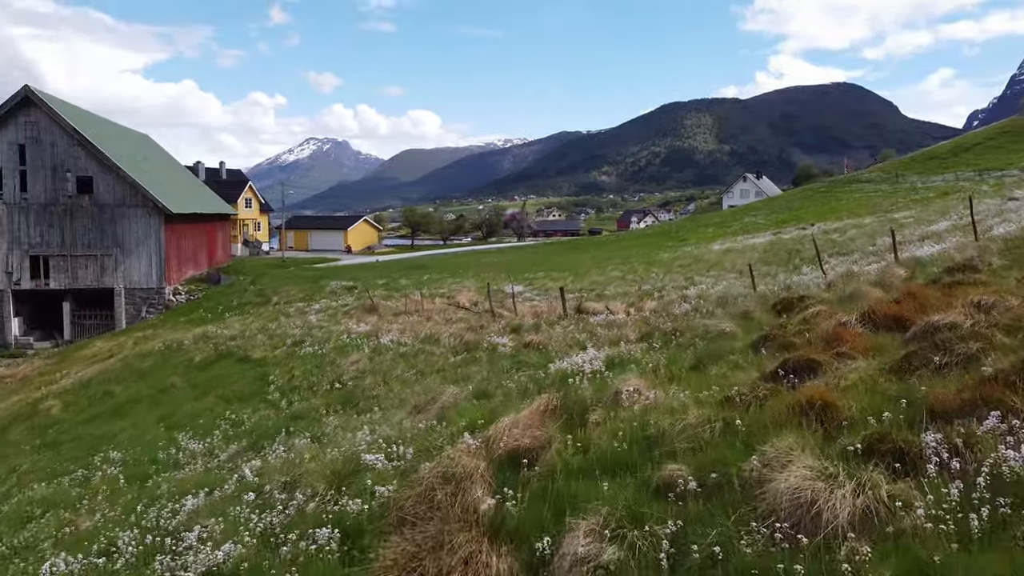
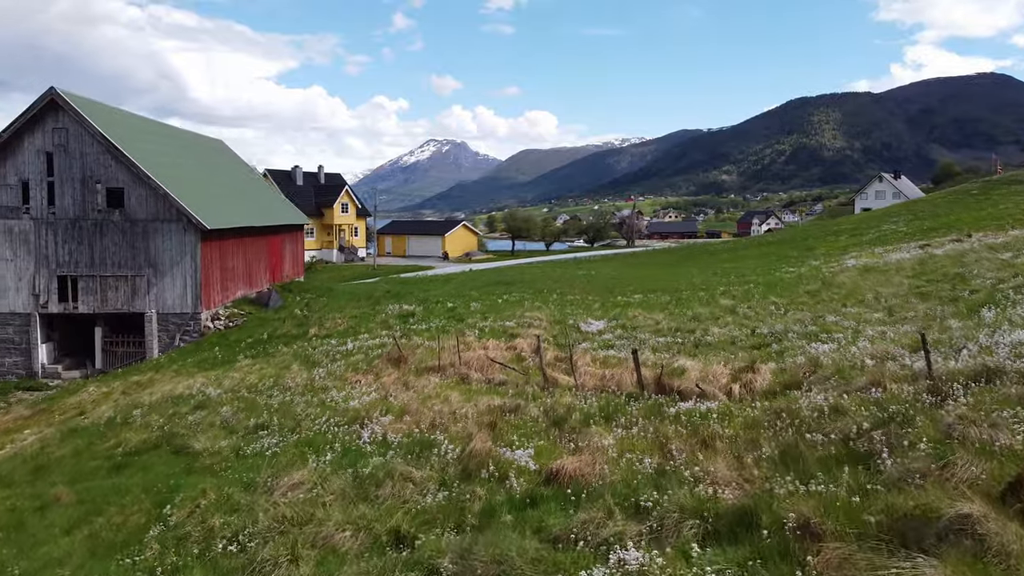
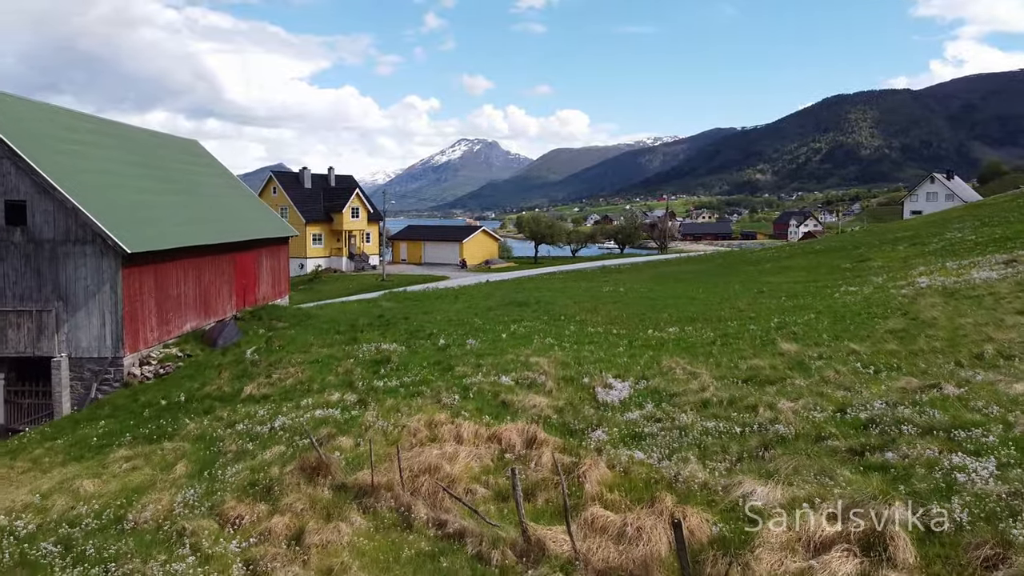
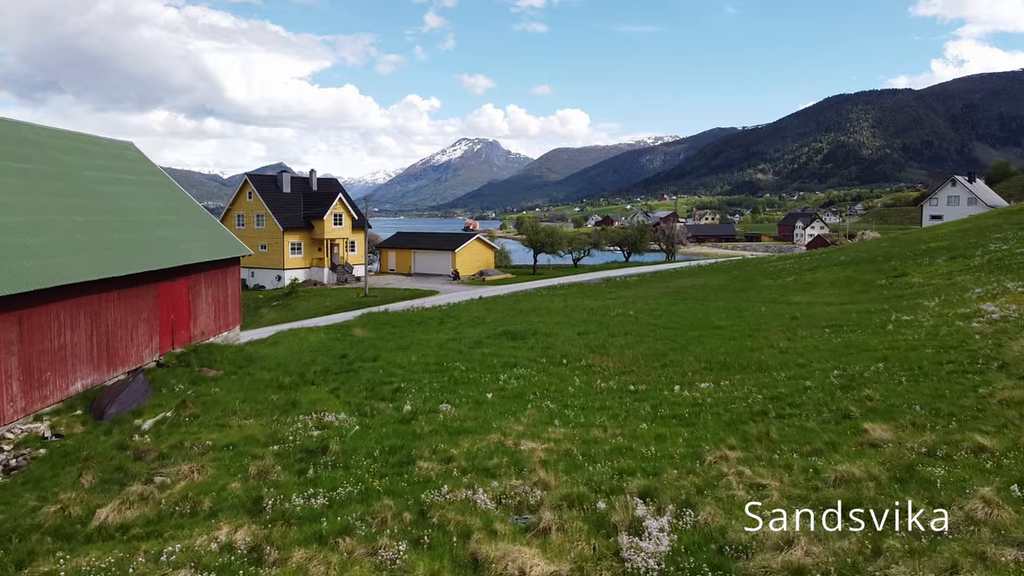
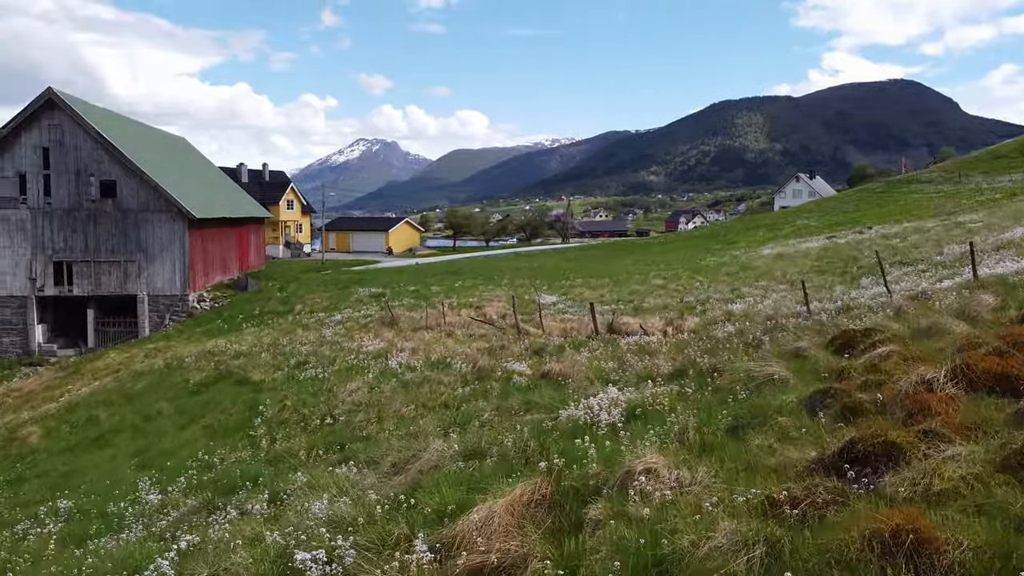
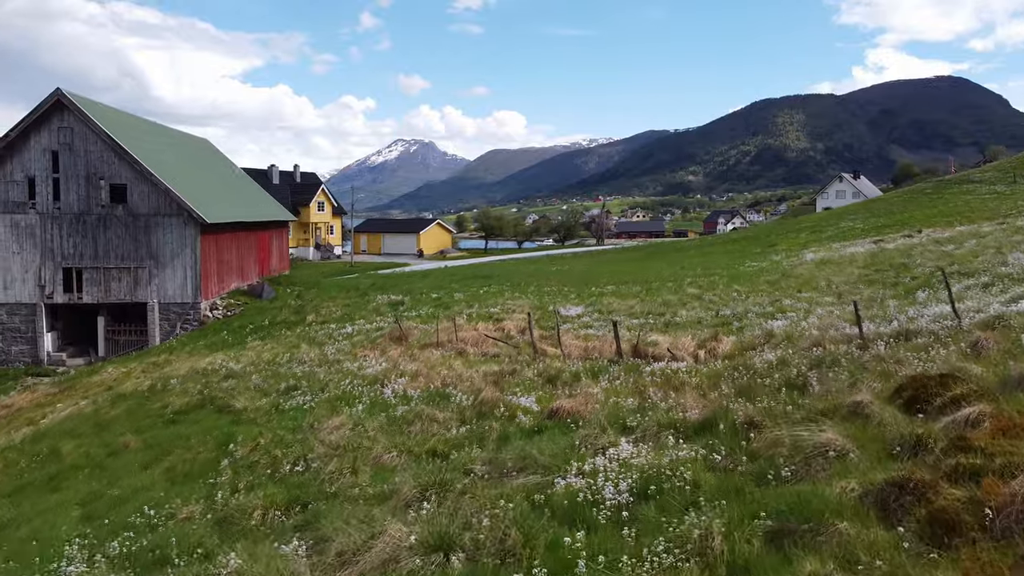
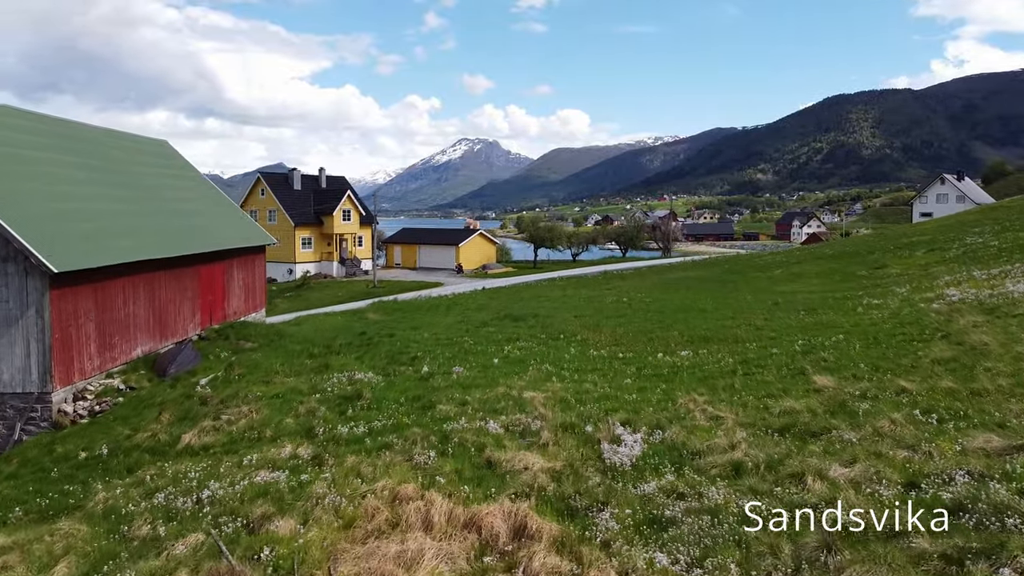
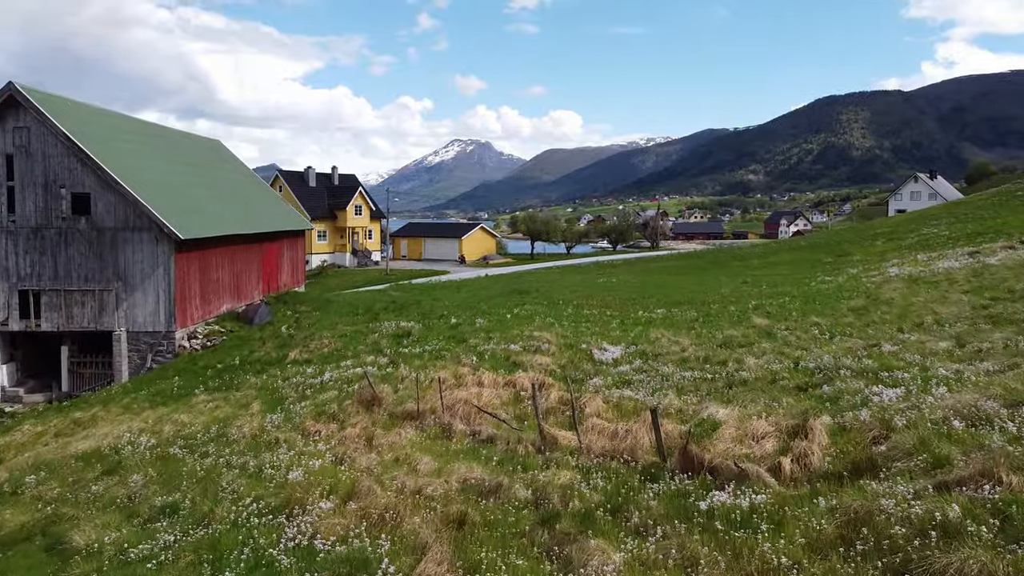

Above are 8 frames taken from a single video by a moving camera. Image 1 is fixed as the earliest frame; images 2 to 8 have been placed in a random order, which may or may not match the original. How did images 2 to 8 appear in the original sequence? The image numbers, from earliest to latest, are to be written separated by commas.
5, 6, 2, 8, 3, 7, 4
